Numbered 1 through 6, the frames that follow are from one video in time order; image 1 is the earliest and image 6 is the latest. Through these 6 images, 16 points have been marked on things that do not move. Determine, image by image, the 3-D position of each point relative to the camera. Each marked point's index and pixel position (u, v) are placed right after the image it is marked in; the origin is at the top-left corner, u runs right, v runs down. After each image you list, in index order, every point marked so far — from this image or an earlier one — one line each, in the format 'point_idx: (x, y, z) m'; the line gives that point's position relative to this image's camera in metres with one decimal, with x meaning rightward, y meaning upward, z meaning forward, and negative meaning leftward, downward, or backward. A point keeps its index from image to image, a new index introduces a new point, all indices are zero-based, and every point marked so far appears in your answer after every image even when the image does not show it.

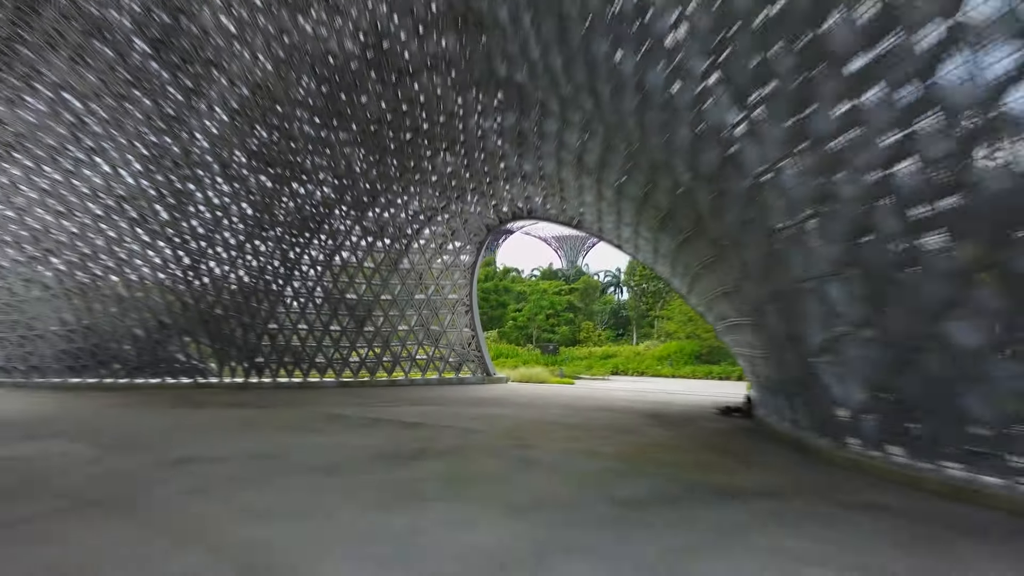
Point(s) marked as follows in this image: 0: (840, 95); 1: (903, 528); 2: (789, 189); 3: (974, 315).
0: (+2.3, +1.4, +4.8) m
1: (+2.6, -1.5, +4.2) m
2: (+2.4, +0.8, +5.8) m
3: (+3.3, -0.1, +4.6) m
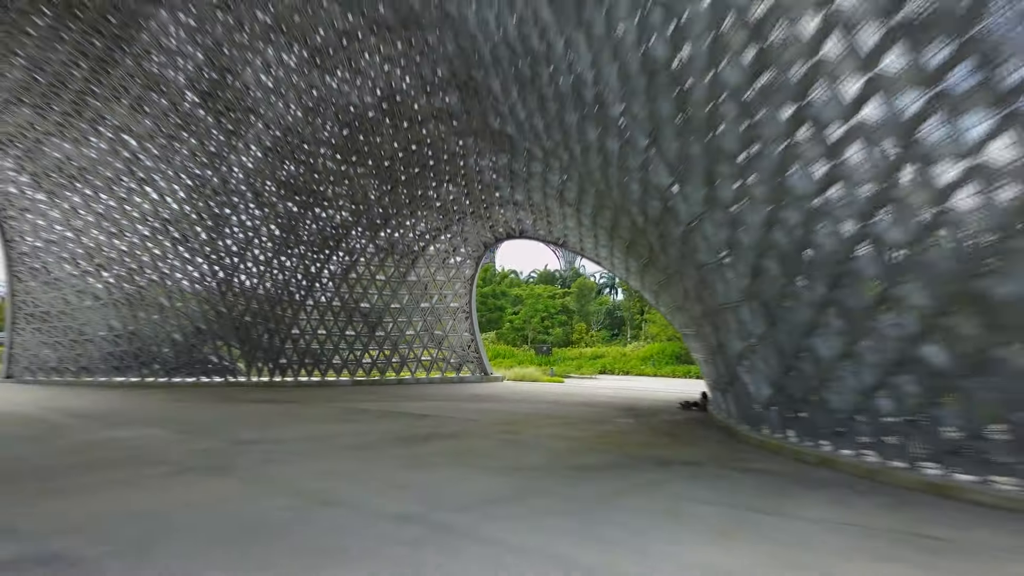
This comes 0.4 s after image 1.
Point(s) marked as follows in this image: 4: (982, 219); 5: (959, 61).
0: (+2.2, +1.1, +6.7) m
1: (+2.4, -1.8, +6.1) m
2: (+2.3, +0.6, +7.7) m
3: (+3.1, -0.4, +6.5) m
4: (+3.4, +0.5, +4.8) m
5: (+2.9, +1.4, +4.2) m
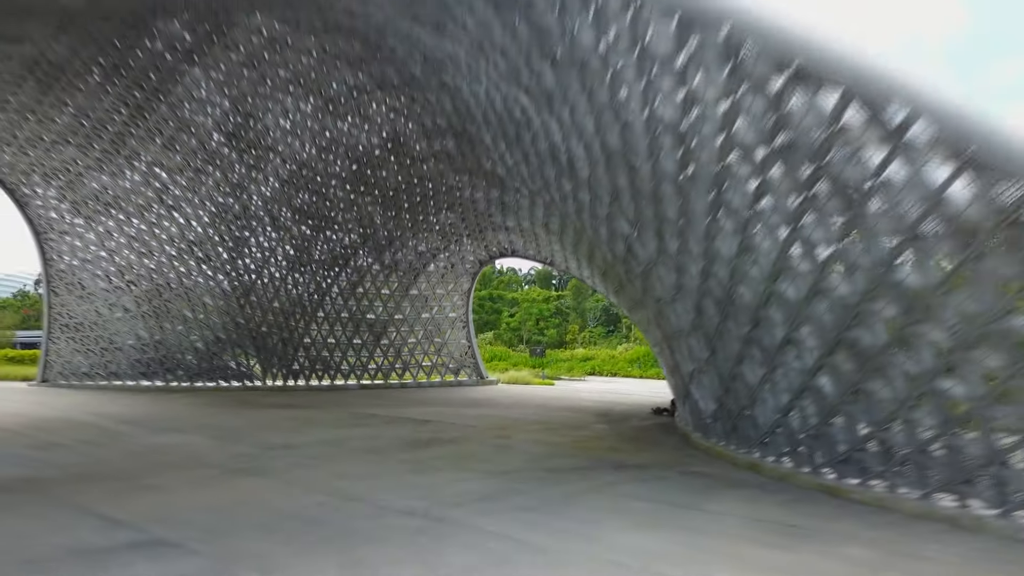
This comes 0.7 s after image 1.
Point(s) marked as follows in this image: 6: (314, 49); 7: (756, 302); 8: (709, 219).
0: (+2.0, +0.6, +8.2) m
1: (+2.2, -2.3, +7.6) m
2: (+2.1, +0.1, +9.2) m
3: (+2.9, -0.9, +8.0) m
4: (+3.2, 0.0, +6.3) m
5: (+2.7, +1.0, +5.7) m
6: (-3.2, +3.9, +10.7) m
7: (+2.8, -0.1, +7.4) m
8: (+2.2, +0.7, +7.2) m
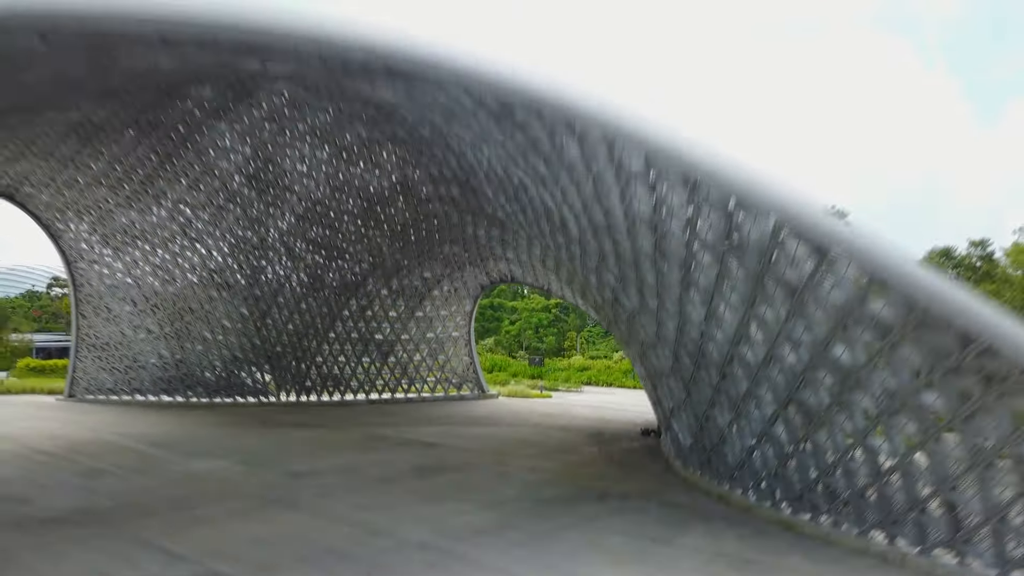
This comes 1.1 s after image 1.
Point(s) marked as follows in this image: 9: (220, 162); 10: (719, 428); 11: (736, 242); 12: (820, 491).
0: (+2.0, -0.1, +9.3) m
1: (+2.2, -3.0, +8.8) m
2: (+2.1, -0.6, +10.3) m
3: (+2.9, -1.6, +9.1) m
4: (+3.2, -0.7, +7.4) m
5: (+2.6, +0.2, +6.8) m
6: (-3.2, +3.2, +11.7) m
7: (+2.7, -0.9, +8.5) m
8: (+2.2, 0.0, +8.3) m
9: (-6.2, +2.7, +14.0) m
10: (+3.0, -2.0, +9.4) m
11: (+2.4, +0.5, +6.9) m
12: (+3.7, -2.5, +8.0) m
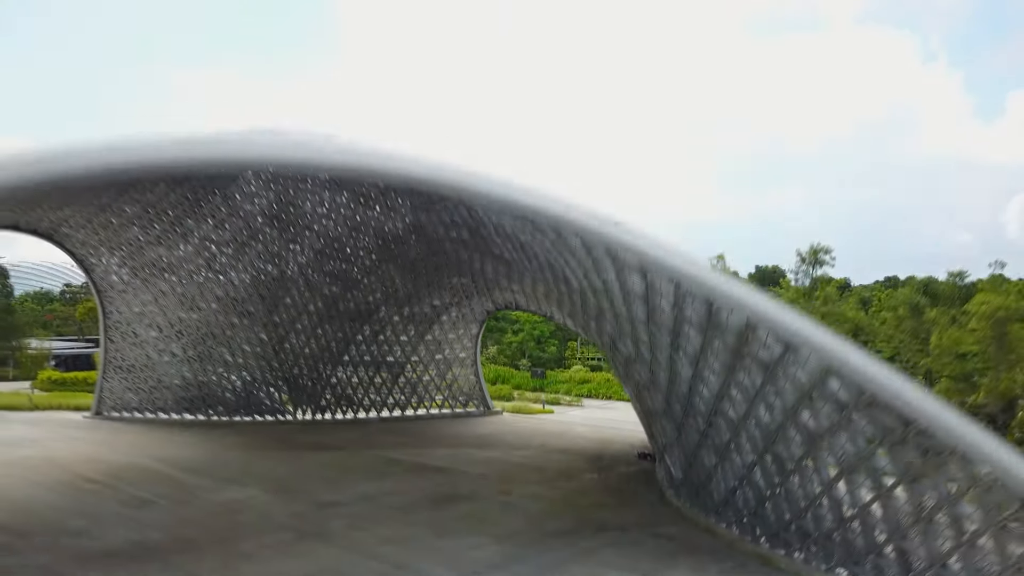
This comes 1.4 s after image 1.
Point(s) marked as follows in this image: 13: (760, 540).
0: (+2.1, -1.0, +10.3) m
1: (+2.3, -3.9, +9.8) m
2: (+2.2, -1.4, +11.3) m
3: (+3.0, -2.5, +10.1) m
4: (+3.3, -1.6, +8.4) m
5: (+2.8, -0.7, +7.8) m
6: (-3.1, +2.4, +12.7) m
7: (+2.9, -1.8, +9.5) m
8: (+2.3, -0.9, +9.3) m
9: (-6.1, +1.9, +15.0) m
10: (+3.1, -2.9, +10.4) m
11: (+2.5, -0.4, +7.9) m
12: (+3.8, -3.3, +9.0) m
13: (+3.6, -3.7, +9.6) m
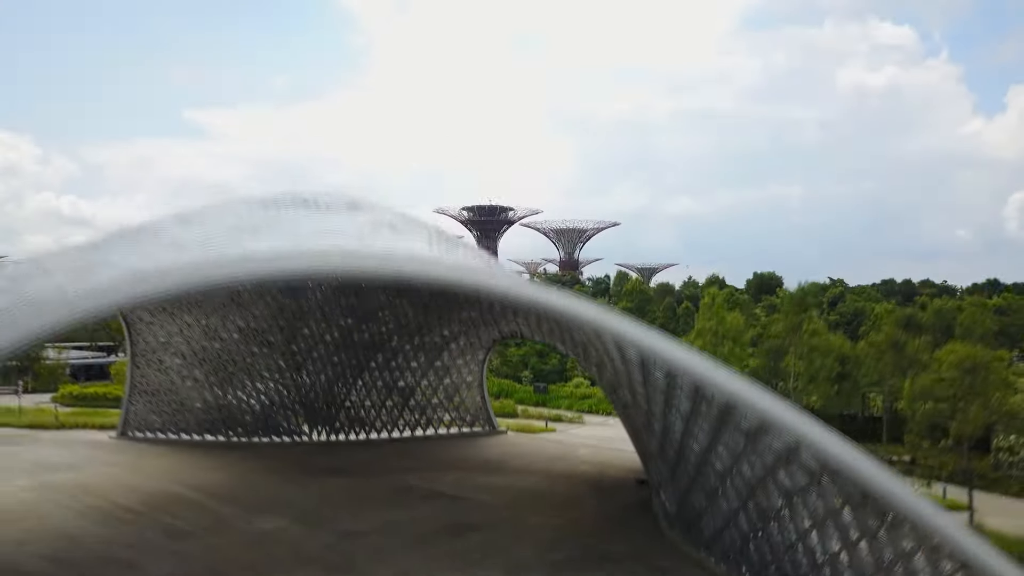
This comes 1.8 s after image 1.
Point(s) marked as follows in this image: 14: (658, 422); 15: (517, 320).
0: (+2.3, -2.0, +11.3) m
1: (+2.5, -4.9, +10.9) m
2: (+2.3, -2.4, +12.4) m
3: (+3.2, -3.5, +11.2) m
4: (+3.4, -2.6, +9.5) m
5: (+2.9, -1.7, +8.9) m
6: (-2.9, +1.4, +13.8) m
7: (+3.0, -2.7, +10.6) m
8: (+2.4, -1.9, +10.4) m
9: (-5.9, +0.9, +16.1) m
10: (+3.2, -3.8, +11.5) m
11: (+2.6, -1.4, +9.0) m
12: (+4.0, -4.3, +10.1) m
13: (+3.8, -4.7, +10.7) m
14: (+2.5, -2.3, +11.3) m
15: (+0.1, -0.9, +17.4) m
